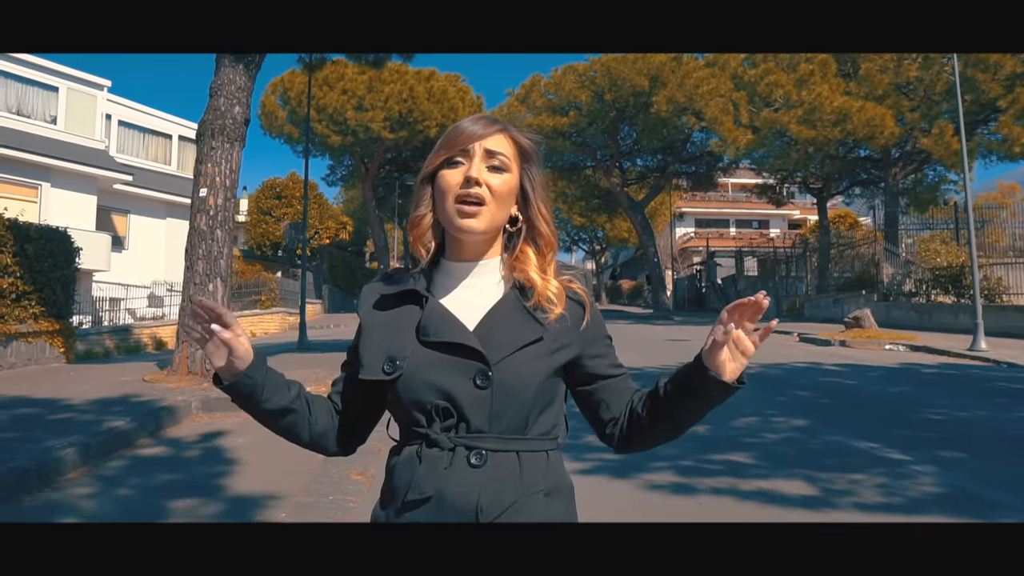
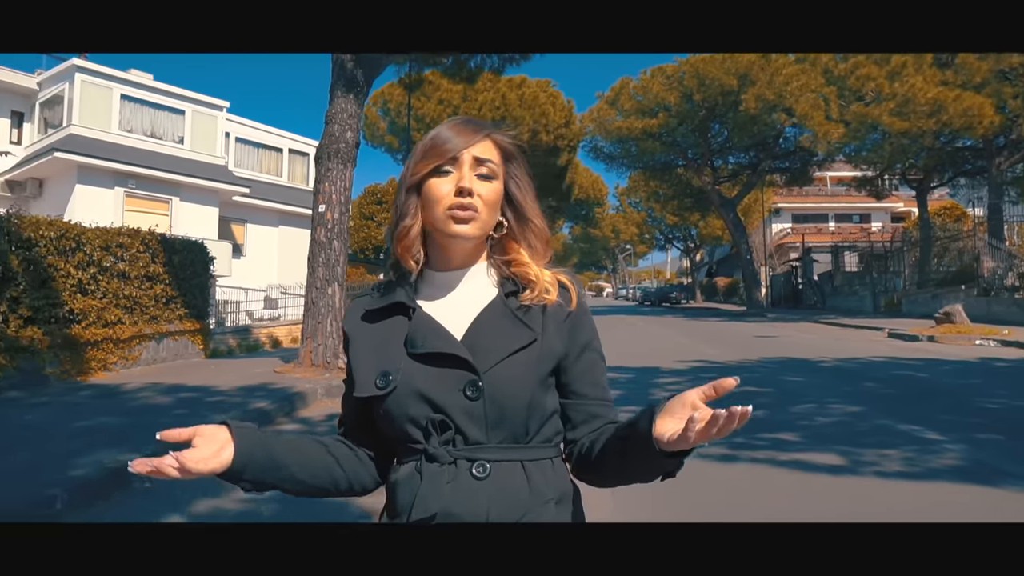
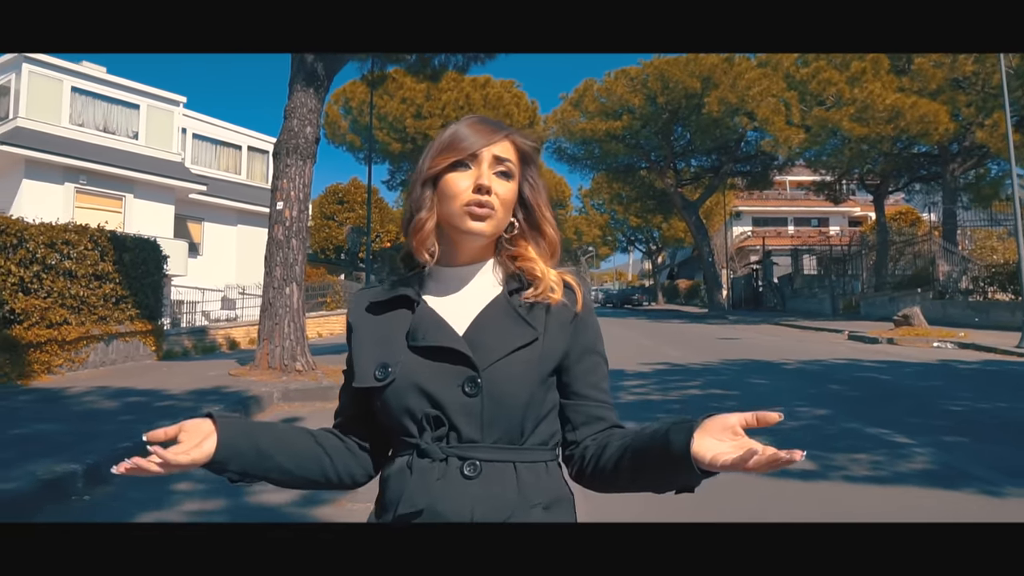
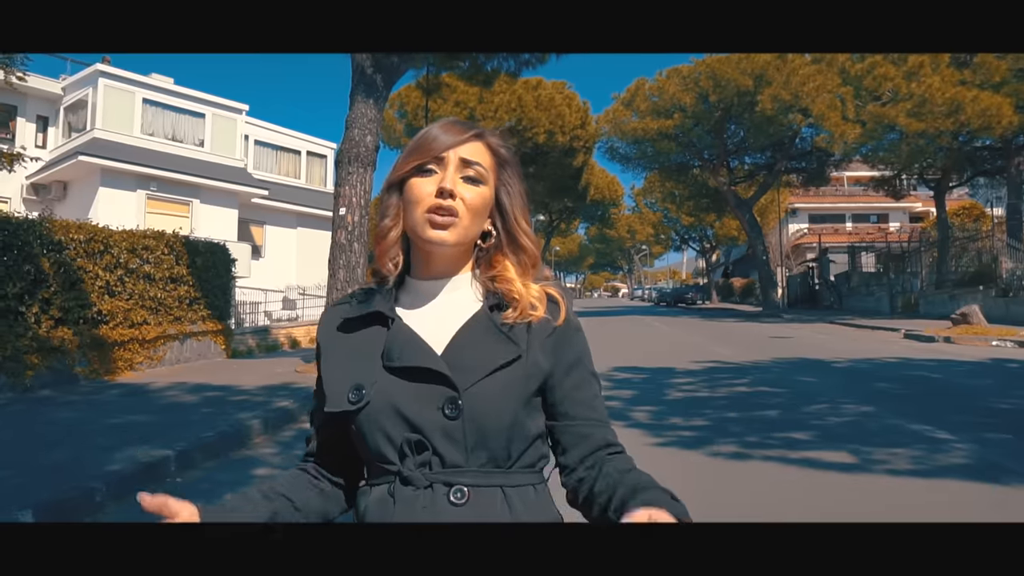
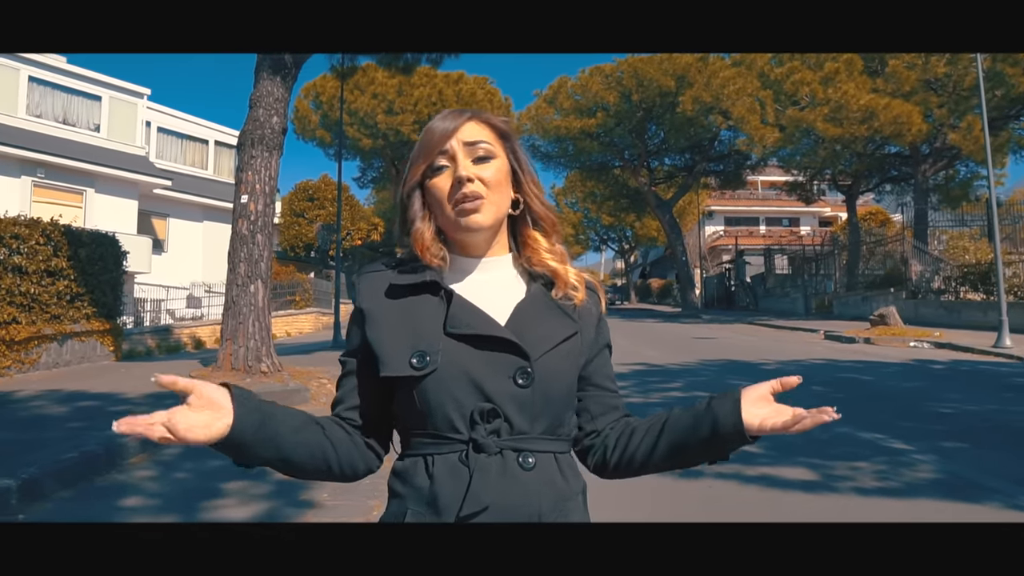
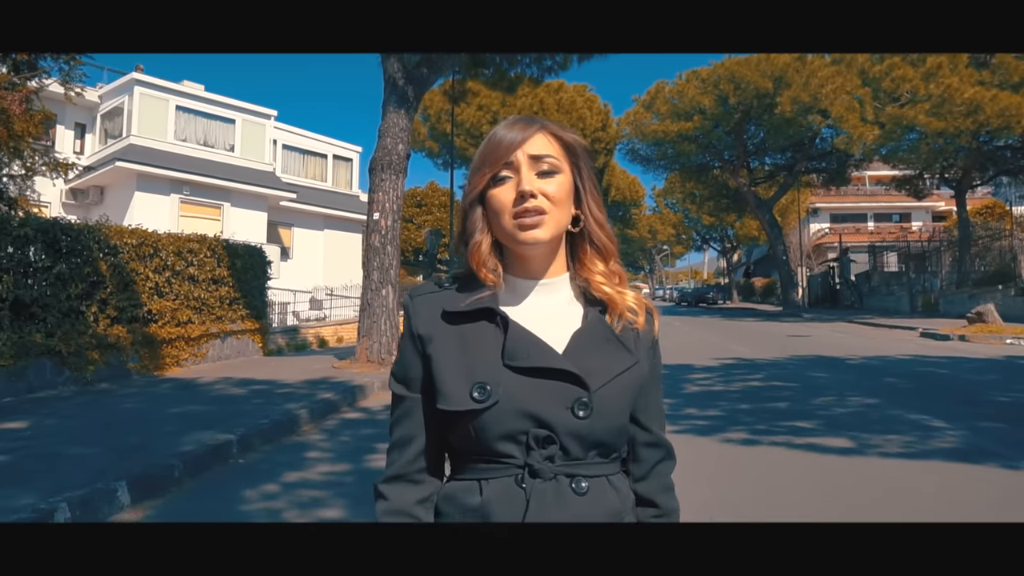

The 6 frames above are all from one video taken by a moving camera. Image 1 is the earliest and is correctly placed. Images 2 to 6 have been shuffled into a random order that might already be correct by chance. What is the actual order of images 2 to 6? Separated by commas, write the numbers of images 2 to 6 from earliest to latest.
5, 3, 2, 4, 6
